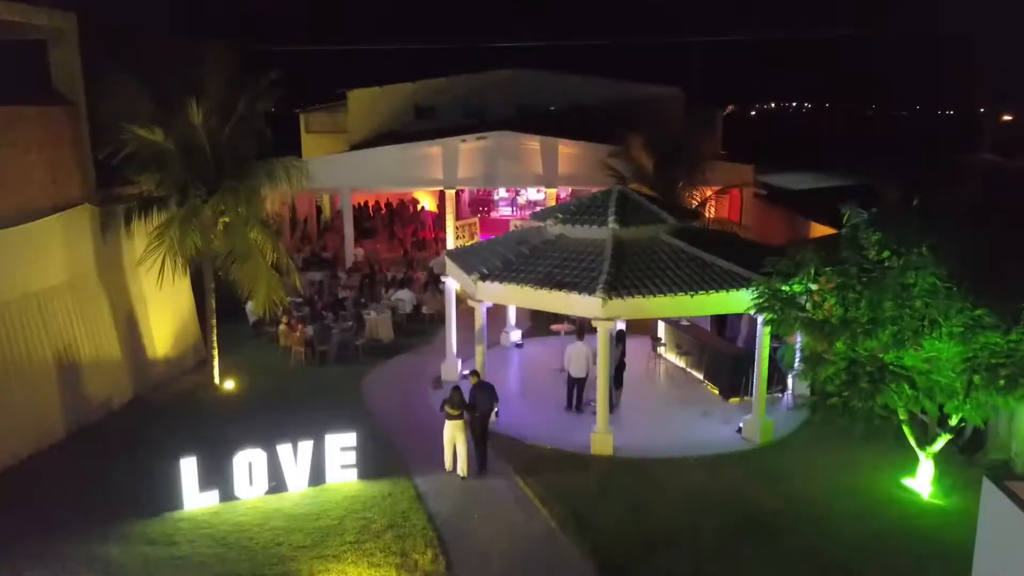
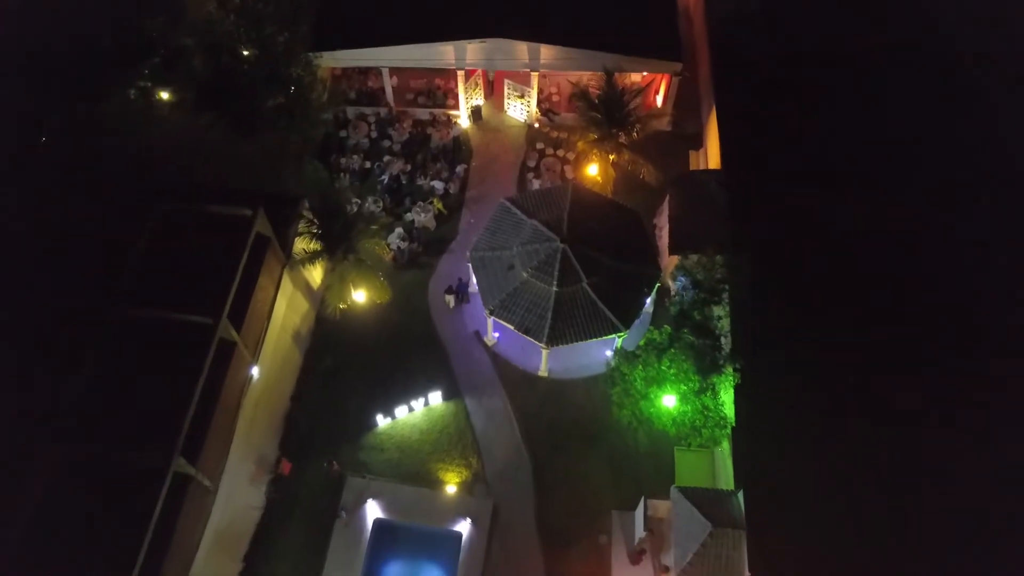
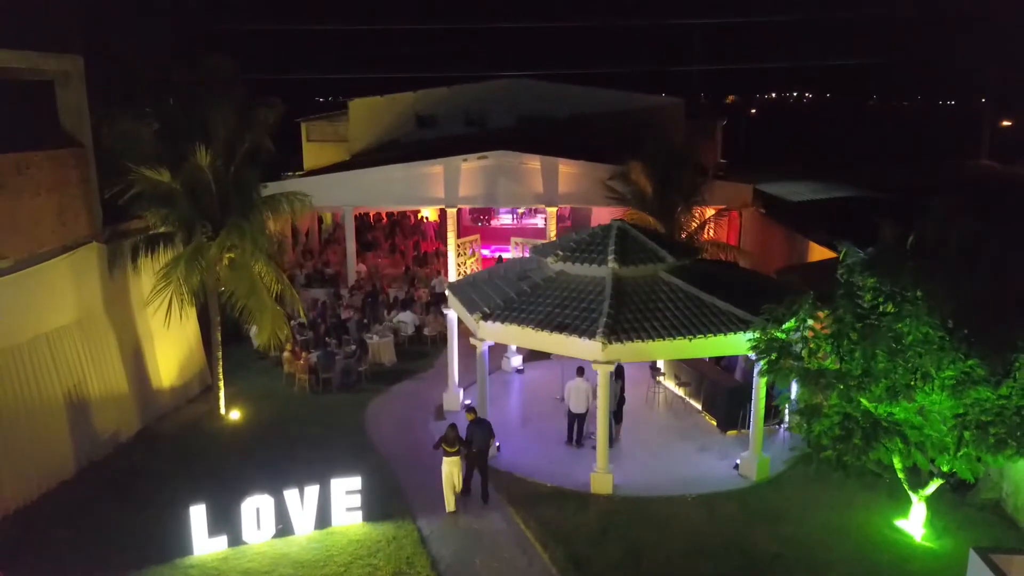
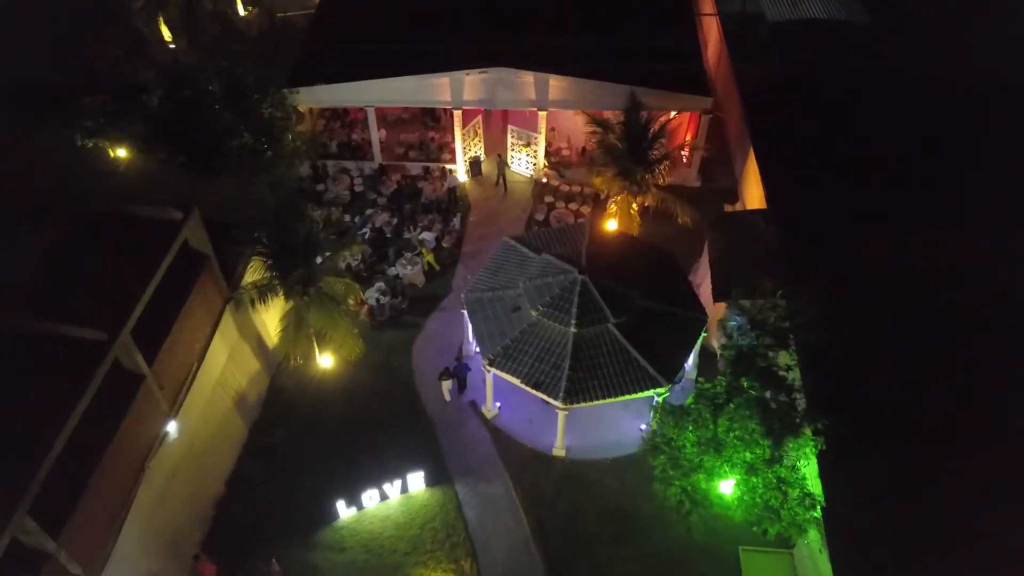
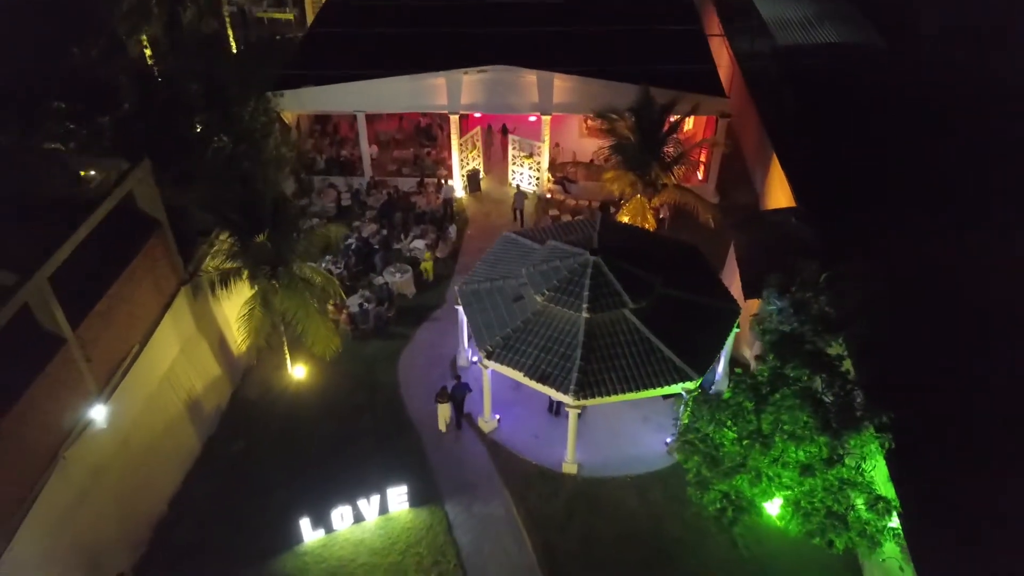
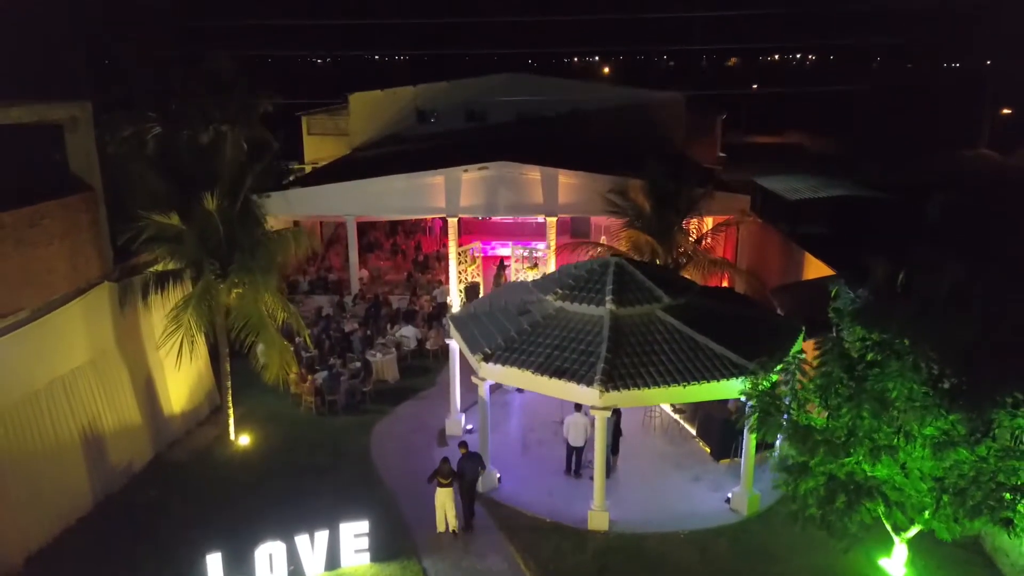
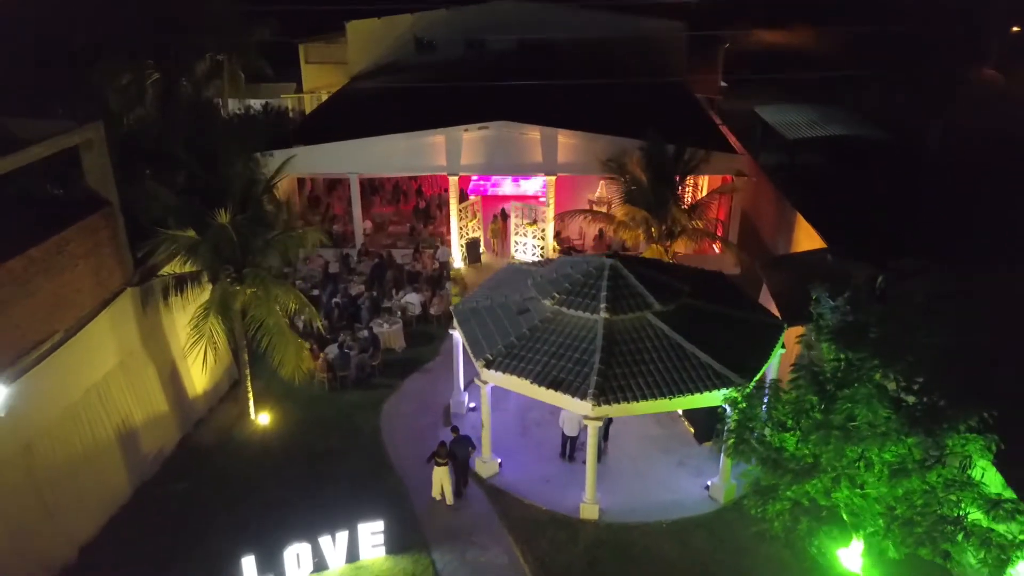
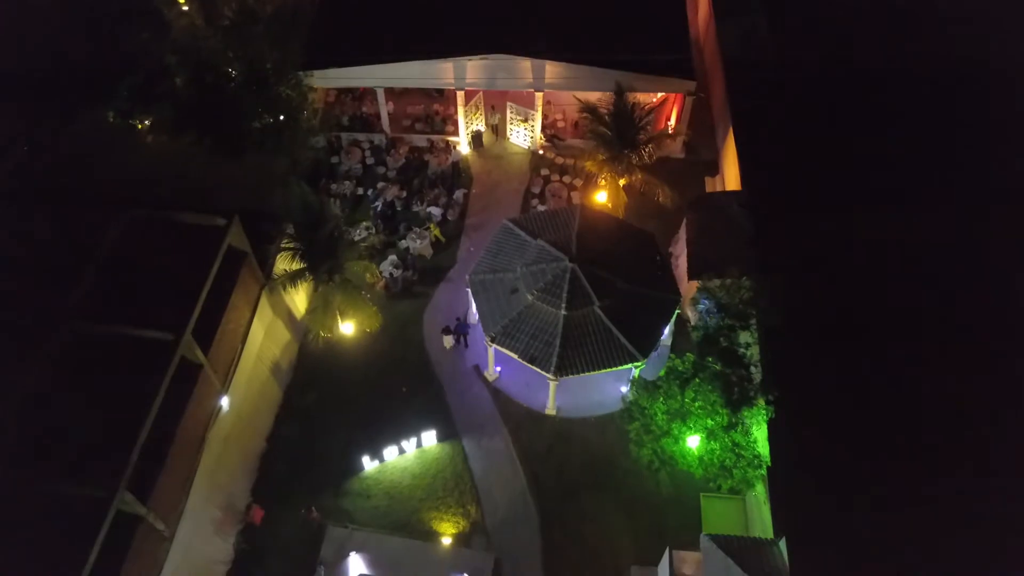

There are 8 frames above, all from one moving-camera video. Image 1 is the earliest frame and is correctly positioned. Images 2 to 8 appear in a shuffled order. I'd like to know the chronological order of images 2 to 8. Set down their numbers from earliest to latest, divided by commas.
3, 6, 7, 5, 4, 8, 2
